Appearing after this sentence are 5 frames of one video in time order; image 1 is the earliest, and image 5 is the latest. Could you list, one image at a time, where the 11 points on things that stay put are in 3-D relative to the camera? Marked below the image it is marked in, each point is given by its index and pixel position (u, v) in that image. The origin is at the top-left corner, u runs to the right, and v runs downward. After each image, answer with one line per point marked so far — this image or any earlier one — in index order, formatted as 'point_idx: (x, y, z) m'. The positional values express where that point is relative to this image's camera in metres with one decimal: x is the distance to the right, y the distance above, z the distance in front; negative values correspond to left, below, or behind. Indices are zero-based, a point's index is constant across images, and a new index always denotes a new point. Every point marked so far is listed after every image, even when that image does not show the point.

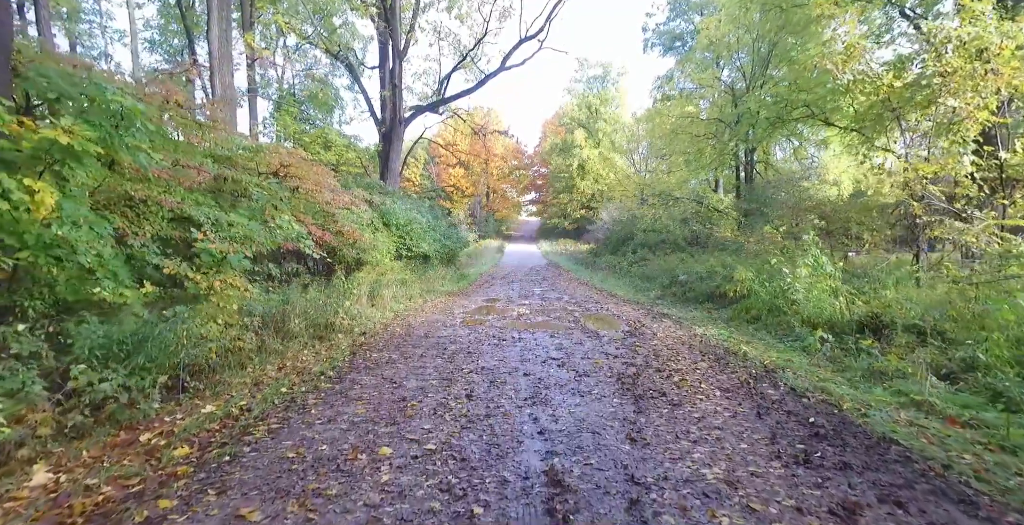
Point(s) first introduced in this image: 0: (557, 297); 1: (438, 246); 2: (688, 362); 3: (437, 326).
0: (+1.3, -1.1, +13.5) m
1: (-2.8, +0.5, +17.2) m
2: (+2.0, -1.1, +5.2) m
3: (-1.3, -1.2, +8.3) m
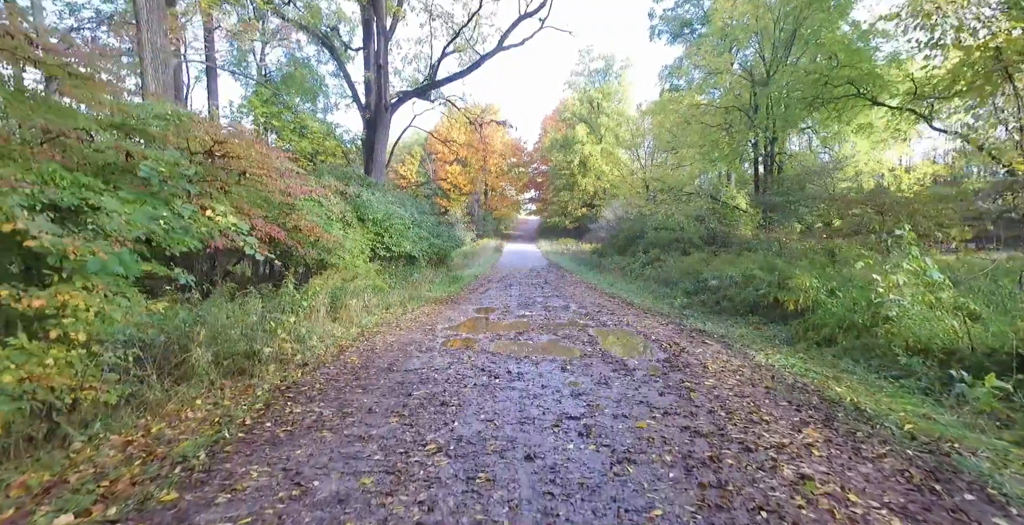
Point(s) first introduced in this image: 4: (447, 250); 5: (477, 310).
0: (+1.2, -1.1, +11.5) m
1: (-2.9, +0.5, +15.2) m
2: (+1.9, -1.2, +3.3) m
3: (-1.4, -1.2, +6.3) m
4: (-2.8, +0.5, +19.7) m
5: (-1.0, -1.3, +11.3) m
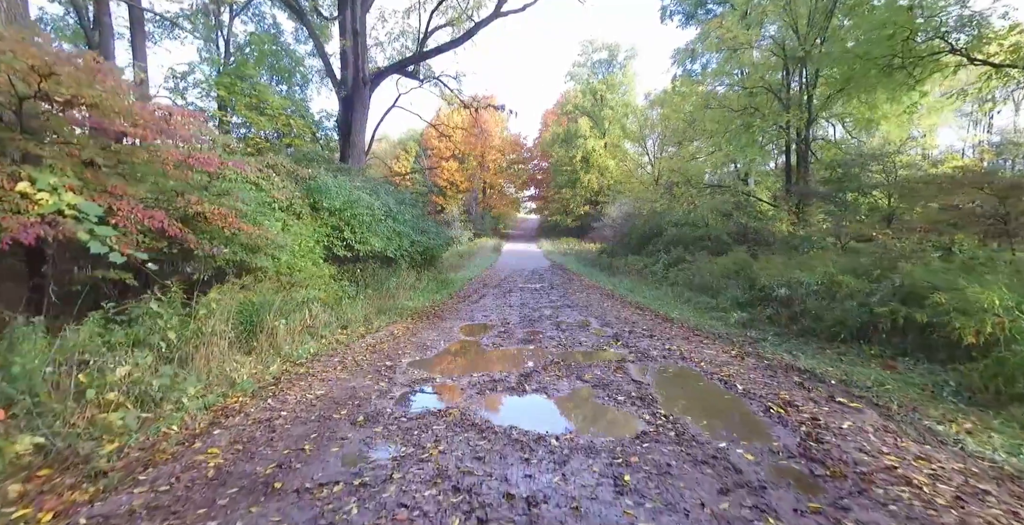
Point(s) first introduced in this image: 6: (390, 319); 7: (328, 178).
0: (+1.2, -1.2, +8.8) m
1: (-2.9, +0.4, +12.5) m
2: (+1.9, -1.2, +0.6) m
3: (-1.4, -1.2, +3.6) m
4: (-2.8, +0.5, +17.0) m
5: (-1.0, -1.3, +8.6) m
6: (-2.4, -1.1, +9.2) m
7: (-4.1, +1.9, +10.3) m
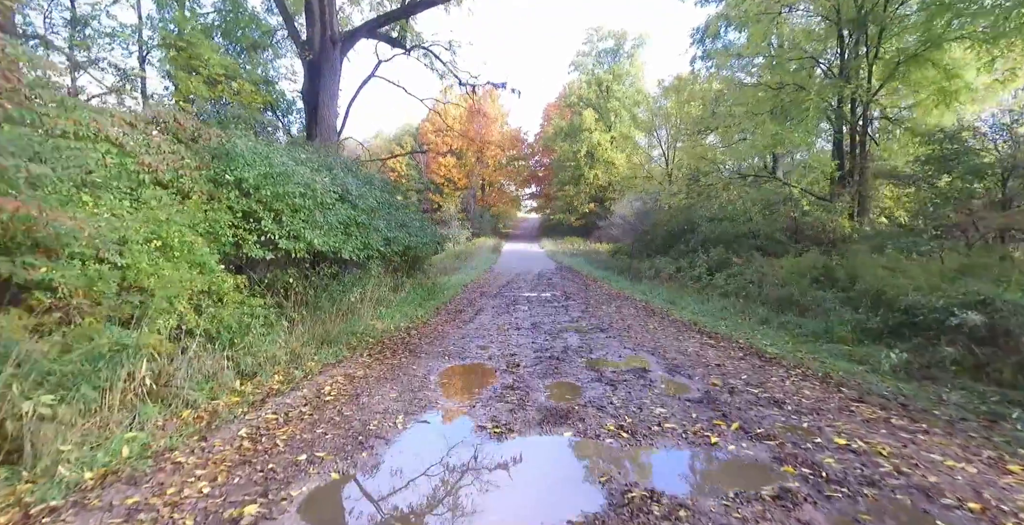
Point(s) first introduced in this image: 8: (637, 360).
0: (+1.4, -1.2, +5.5) m
1: (-2.7, +0.4, +9.2) m
2: (+2.1, -1.3, -2.7) m
3: (-1.2, -1.3, +0.3) m
4: (-2.7, +0.4, +13.6) m
5: (-0.9, -1.4, +5.3) m
6: (-2.3, -1.2, +5.9) m
7: (-4.0, +1.8, +7.0) m
8: (+1.7, -1.3, +6.4) m
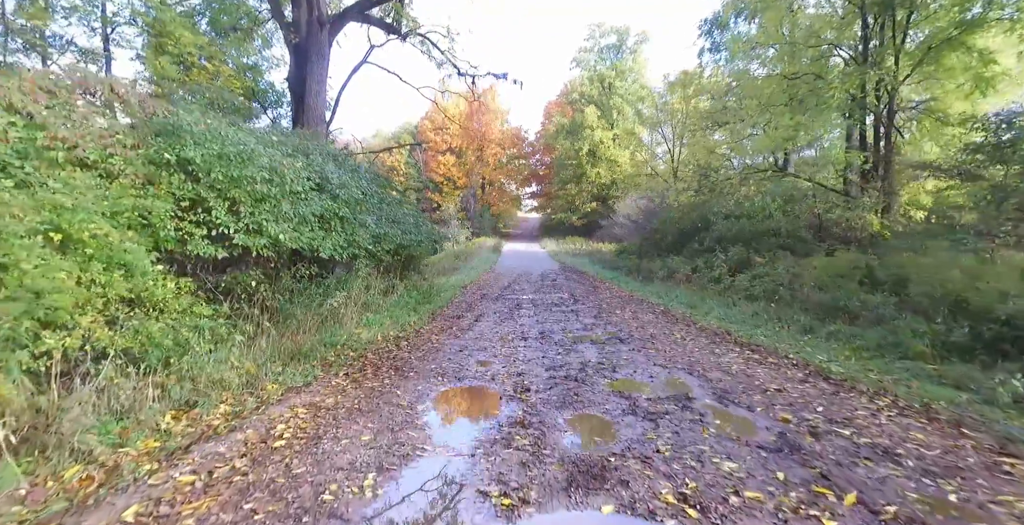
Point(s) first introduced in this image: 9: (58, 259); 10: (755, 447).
0: (+1.5, -1.2, +4.3) m
1: (-2.7, +0.4, +8.0) m
2: (+2.2, -1.3, -3.9) m
3: (-1.1, -1.3, -0.9) m
4: (-2.6, +0.4, +12.5) m
5: (-0.8, -1.4, +4.1) m
6: (-2.2, -1.2, +4.7) m
7: (-3.9, +1.8, +5.8) m
8: (+1.8, -1.3, +5.2) m
9: (-3.4, 0.0, +3.4) m
10: (+1.8, -1.2, +3.3) m
